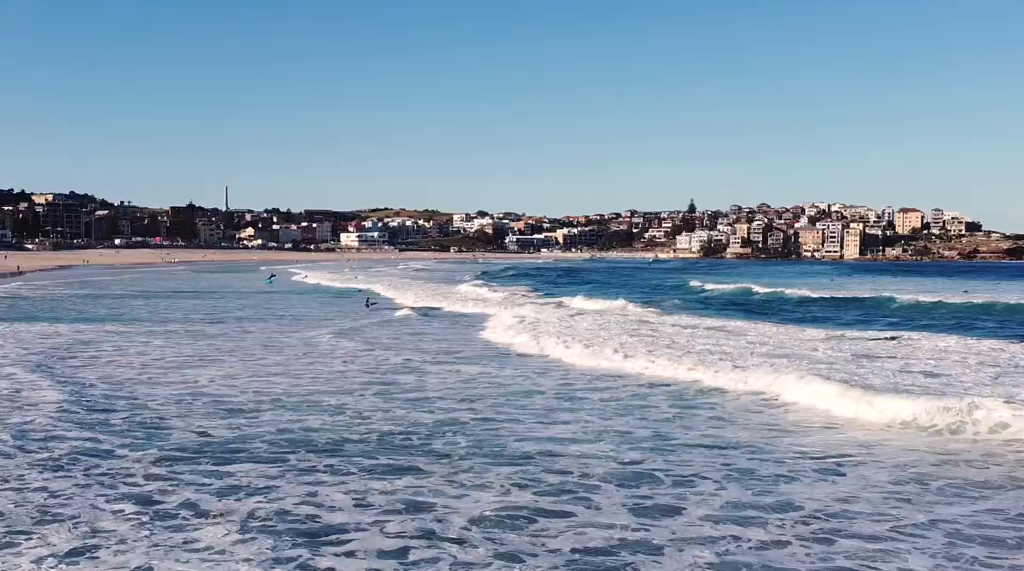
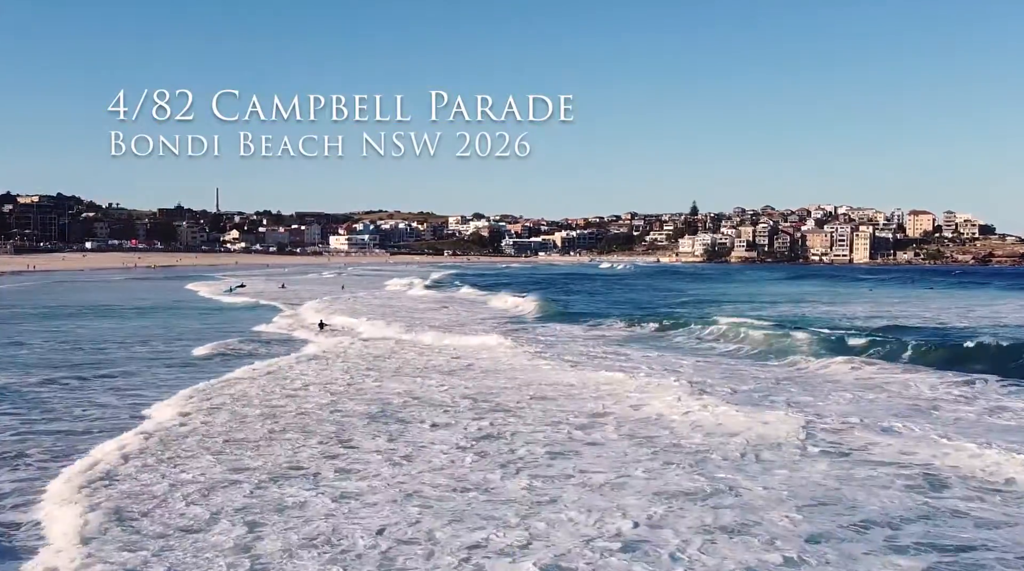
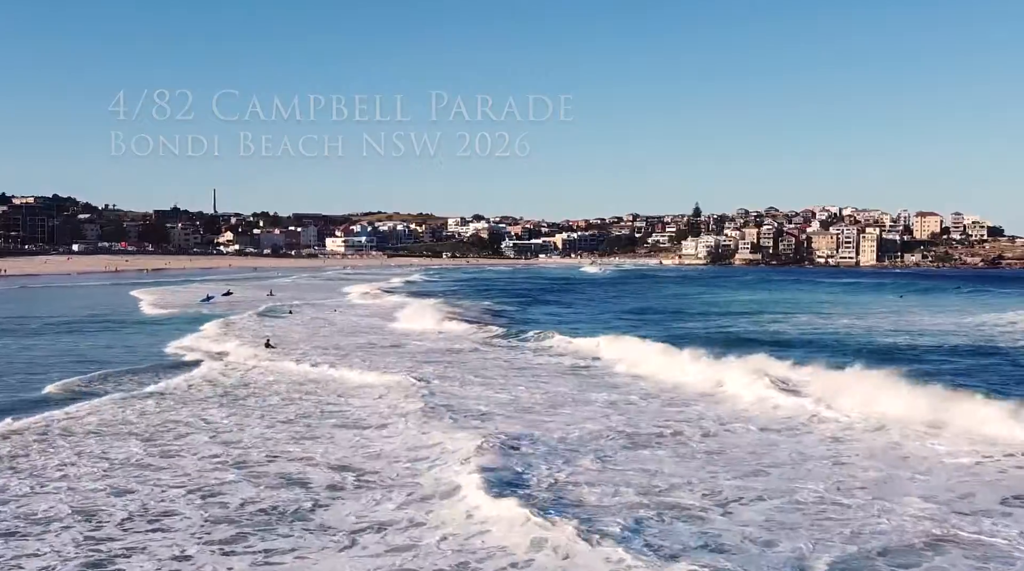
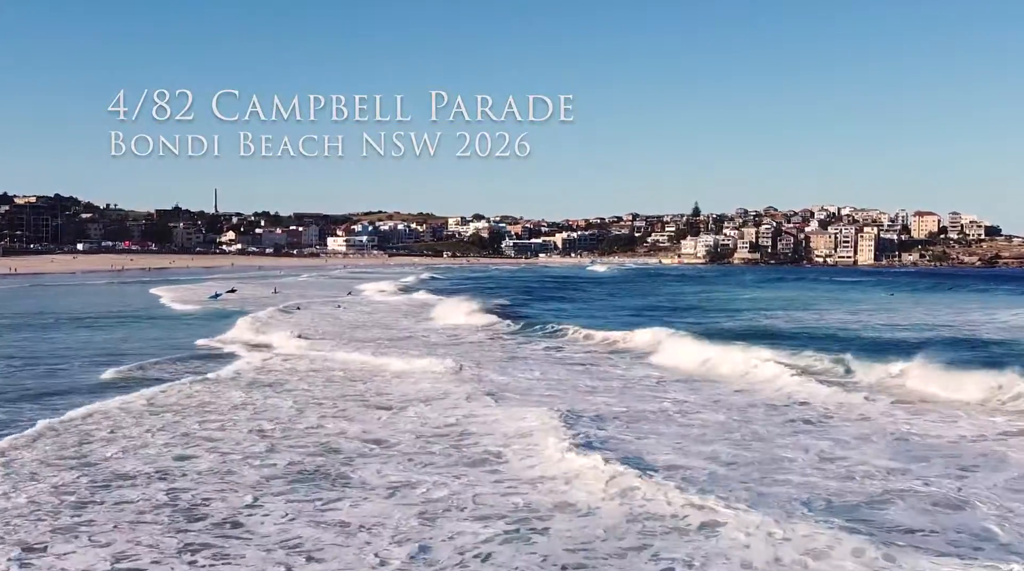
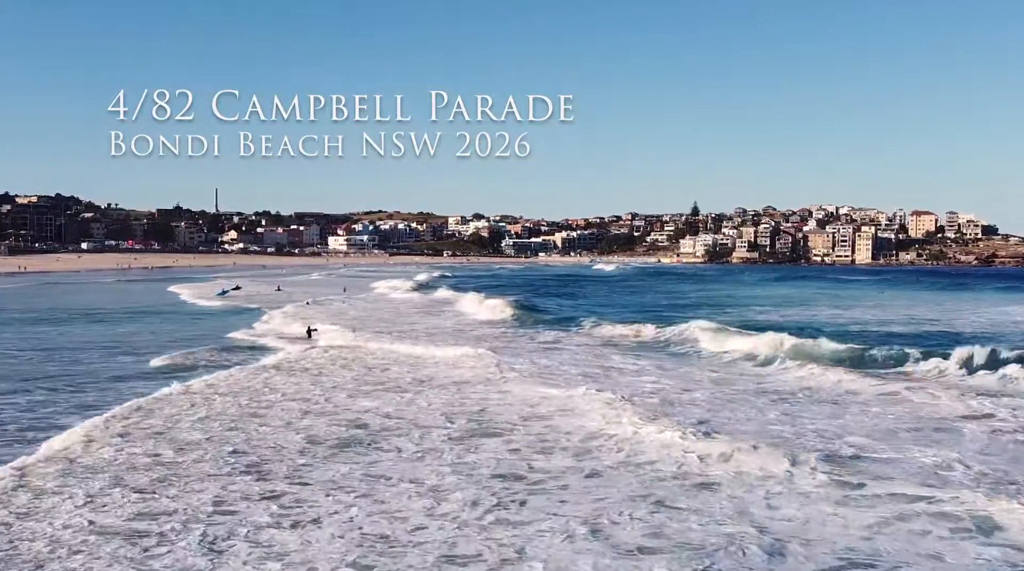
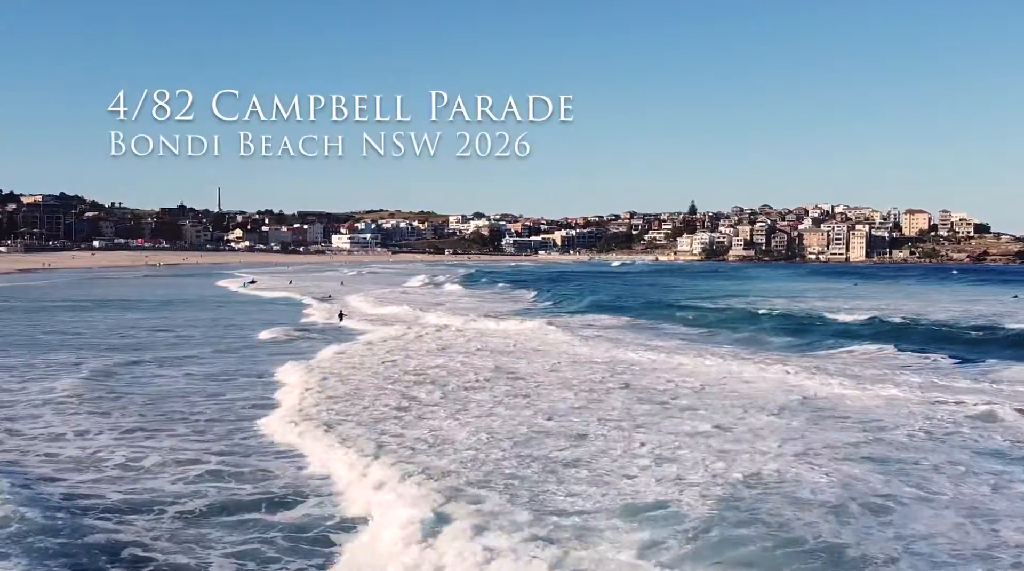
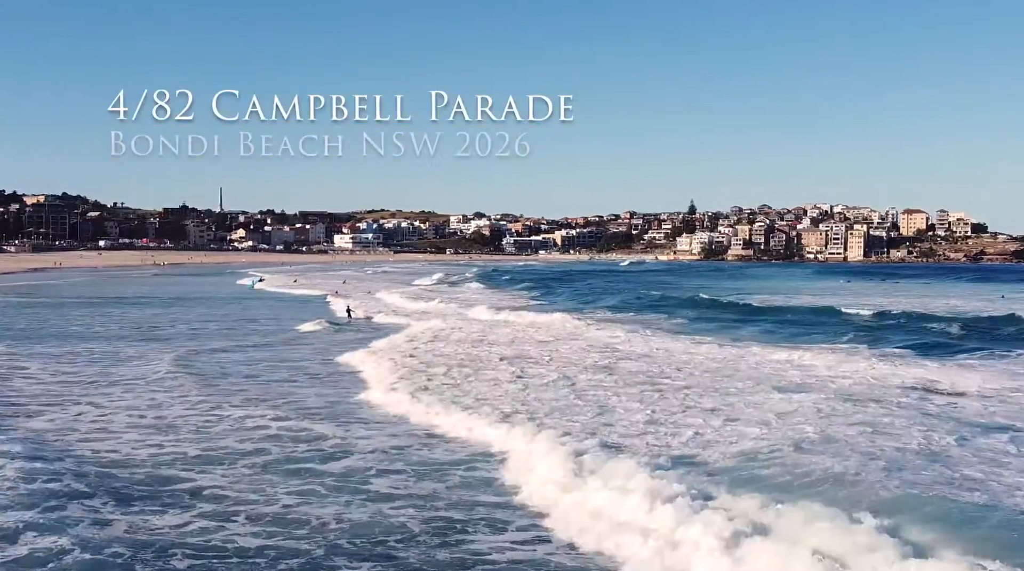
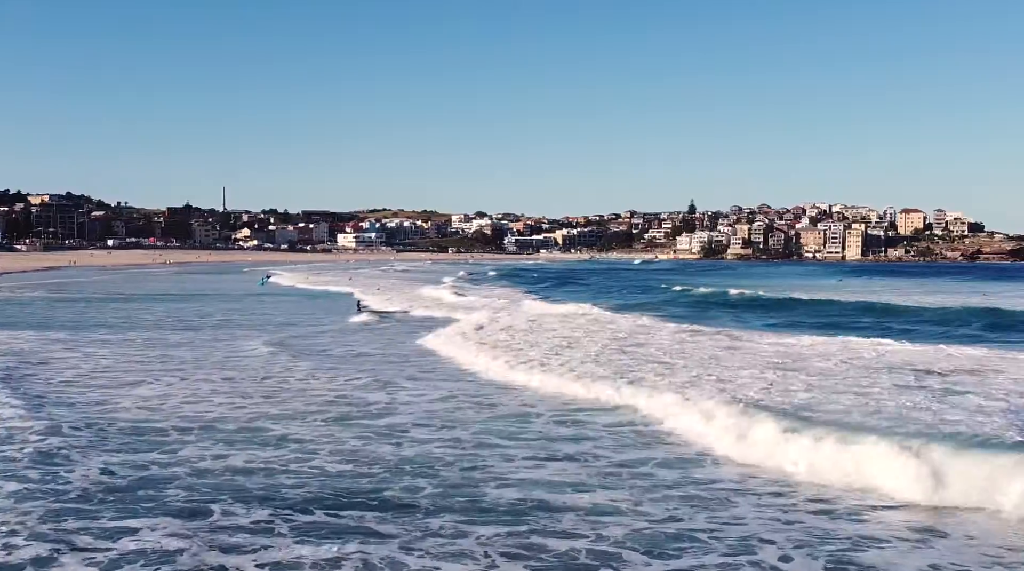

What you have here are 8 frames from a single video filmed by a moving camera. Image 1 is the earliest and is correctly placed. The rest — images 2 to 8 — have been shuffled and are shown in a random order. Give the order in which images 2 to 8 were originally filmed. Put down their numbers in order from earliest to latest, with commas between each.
8, 7, 6, 2, 5, 4, 3
